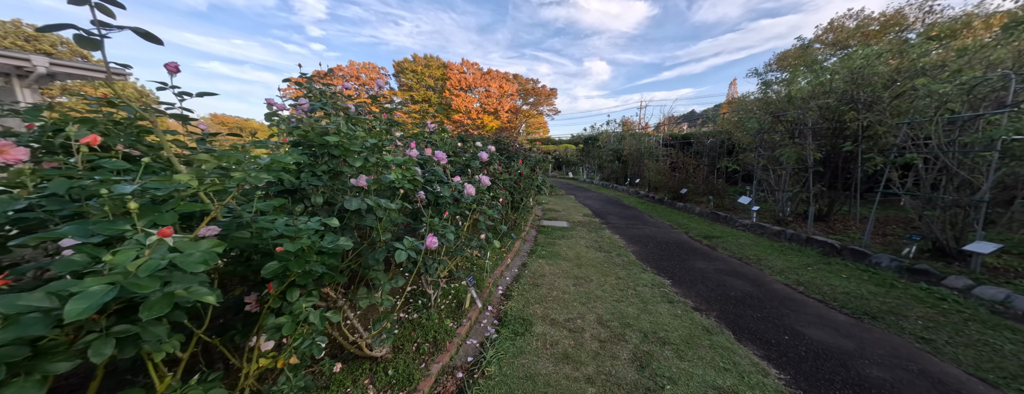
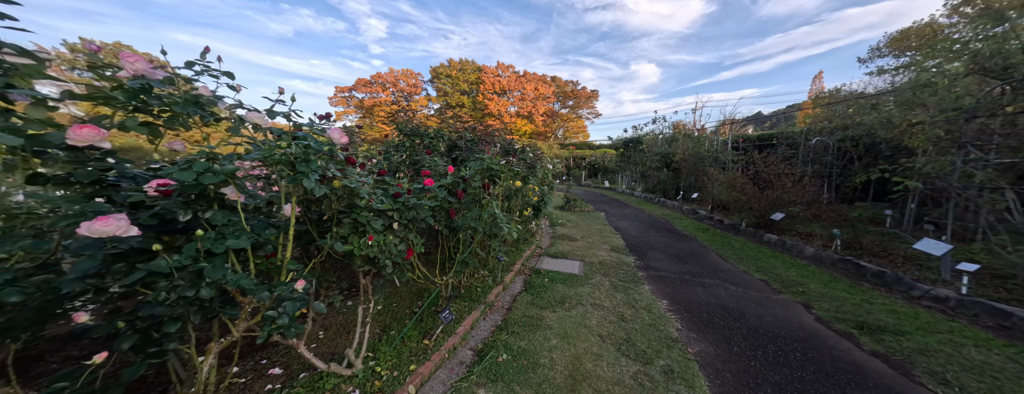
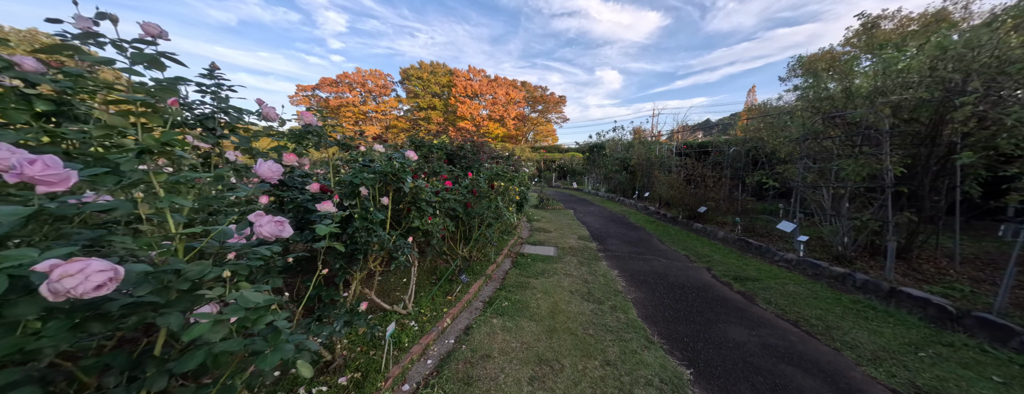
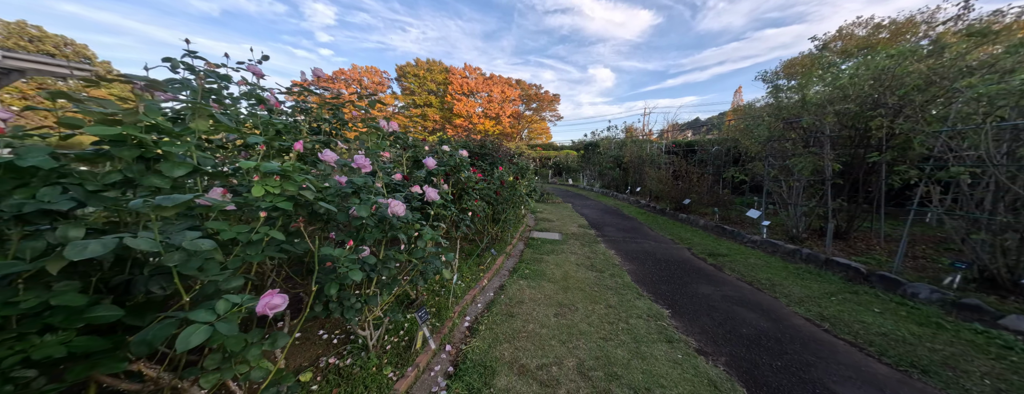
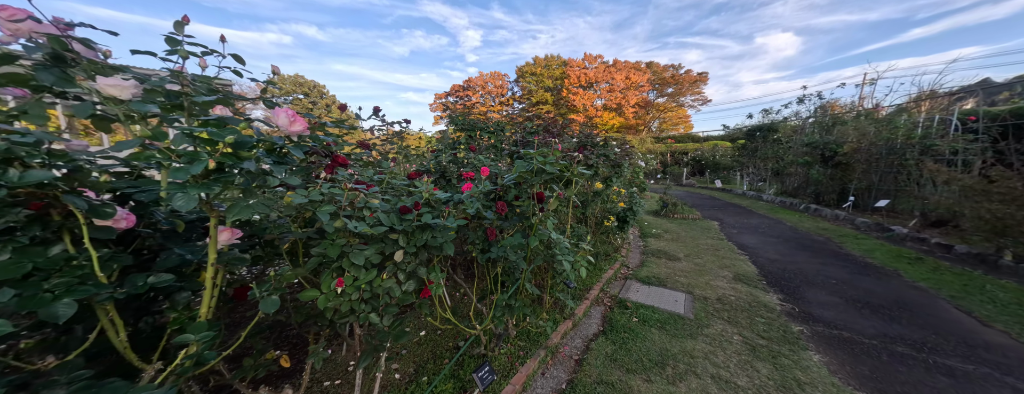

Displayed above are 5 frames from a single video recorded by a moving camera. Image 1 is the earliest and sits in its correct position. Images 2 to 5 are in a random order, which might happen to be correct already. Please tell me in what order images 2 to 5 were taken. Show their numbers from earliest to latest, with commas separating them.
4, 3, 2, 5
